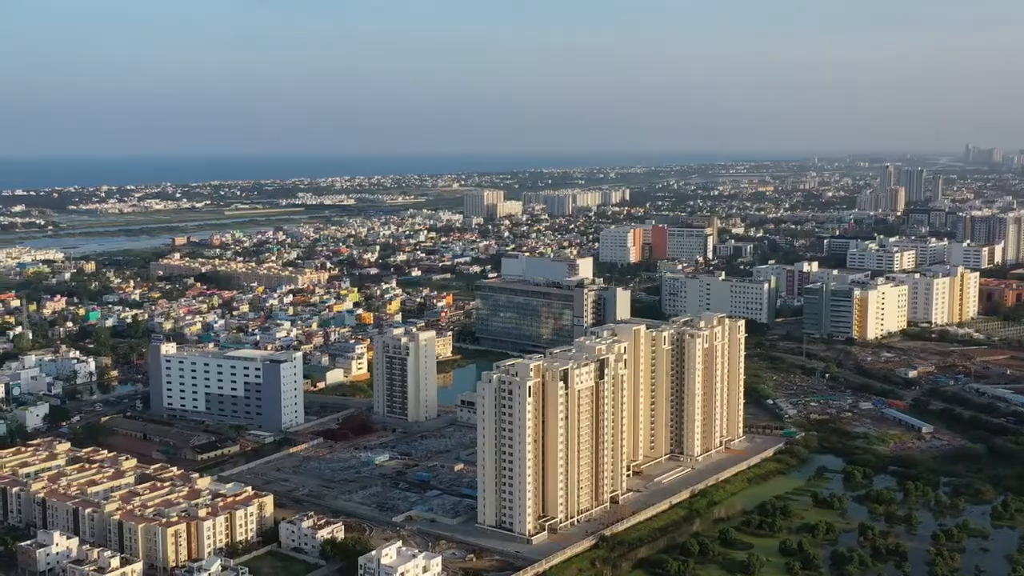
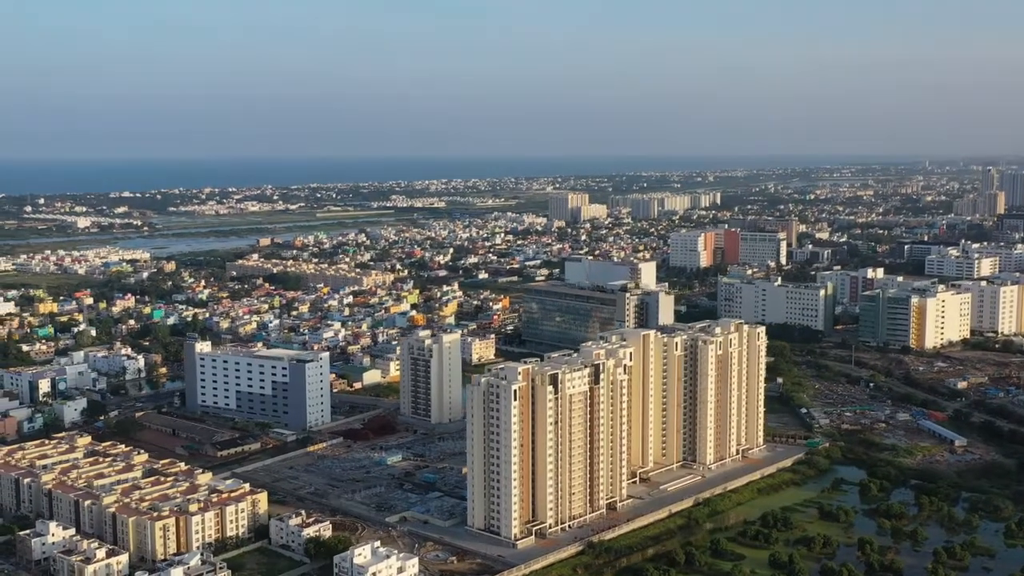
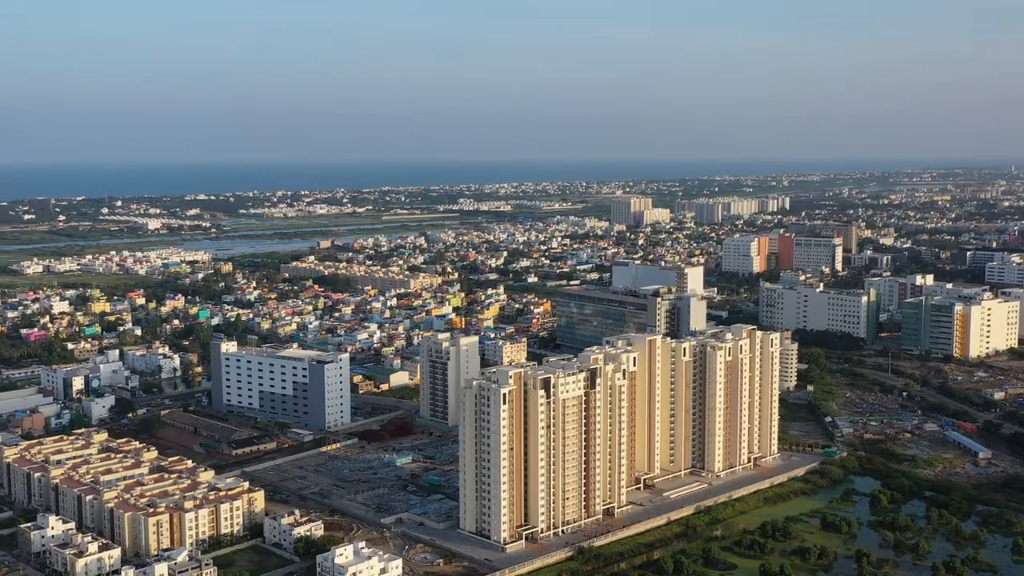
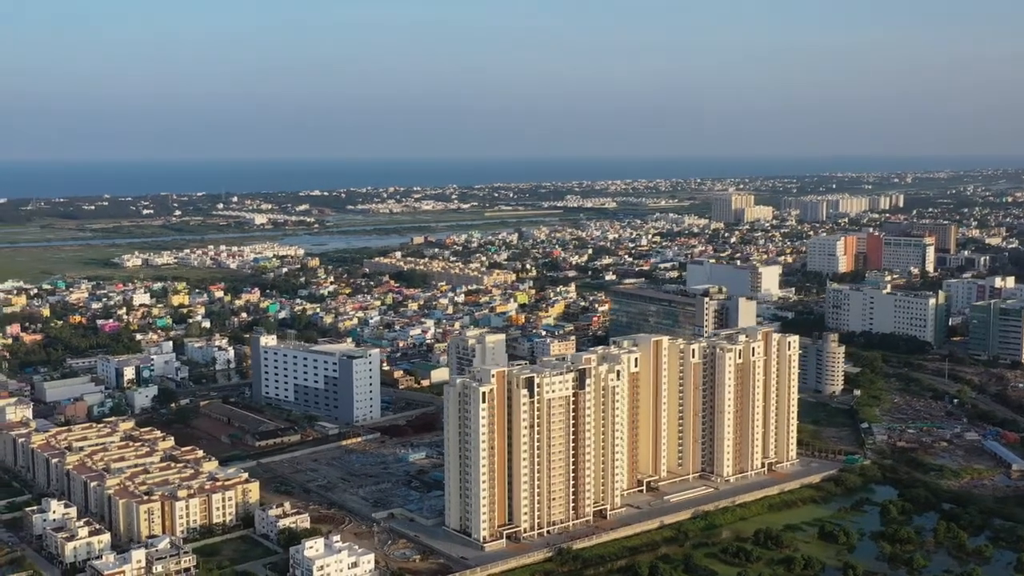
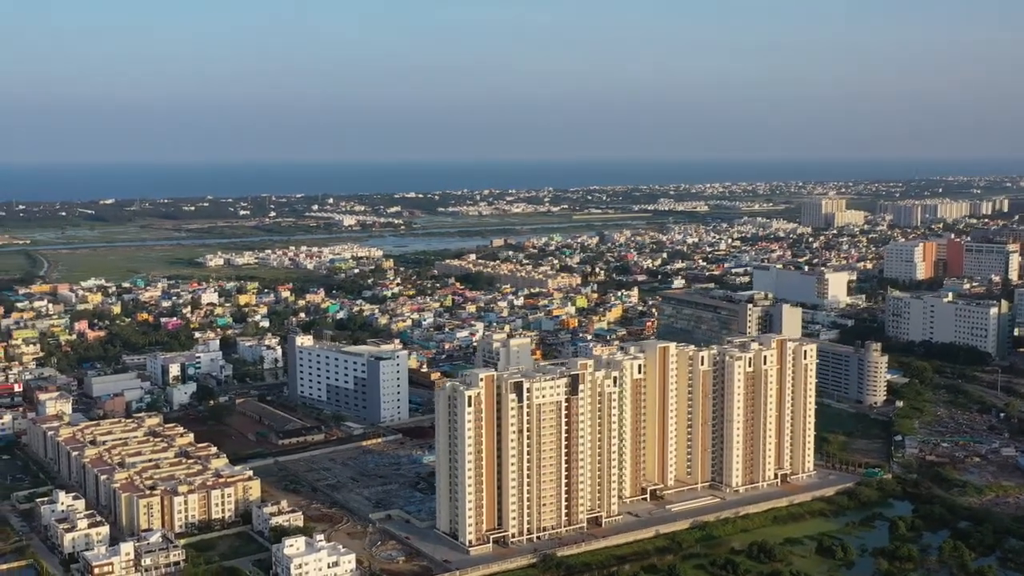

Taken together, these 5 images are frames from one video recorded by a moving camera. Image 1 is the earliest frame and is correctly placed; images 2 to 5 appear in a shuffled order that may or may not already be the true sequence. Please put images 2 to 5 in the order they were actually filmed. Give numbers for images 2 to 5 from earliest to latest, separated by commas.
2, 3, 4, 5
